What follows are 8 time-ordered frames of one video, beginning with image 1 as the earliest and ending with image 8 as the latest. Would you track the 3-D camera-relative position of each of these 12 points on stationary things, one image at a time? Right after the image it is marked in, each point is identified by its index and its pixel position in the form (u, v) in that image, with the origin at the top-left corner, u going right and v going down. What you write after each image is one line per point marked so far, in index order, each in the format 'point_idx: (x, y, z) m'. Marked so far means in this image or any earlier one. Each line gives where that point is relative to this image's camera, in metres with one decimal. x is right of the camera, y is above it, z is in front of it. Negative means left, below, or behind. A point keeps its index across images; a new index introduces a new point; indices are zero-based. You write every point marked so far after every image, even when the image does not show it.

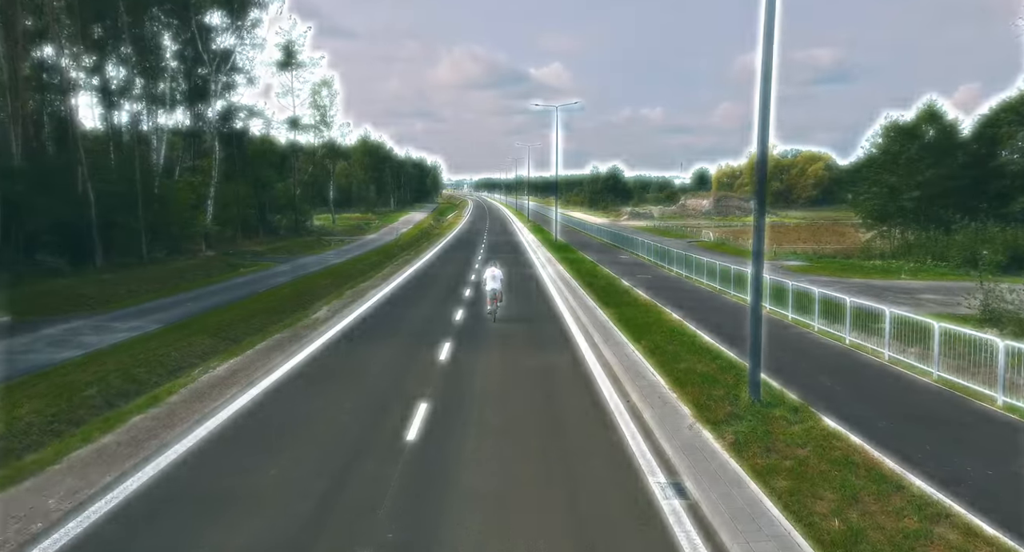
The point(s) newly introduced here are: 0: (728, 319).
0: (+6.1, -1.2, +19.7) m
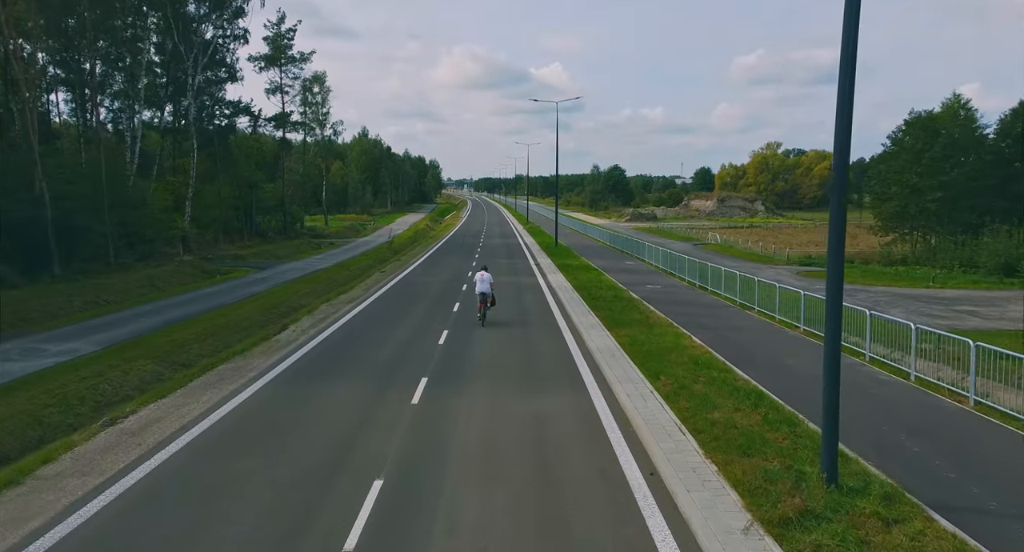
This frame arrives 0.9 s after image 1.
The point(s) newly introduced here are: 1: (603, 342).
0: (+5.9, -1.6, +16.8) m
1: (+2.2, -1.6, +16.9) m
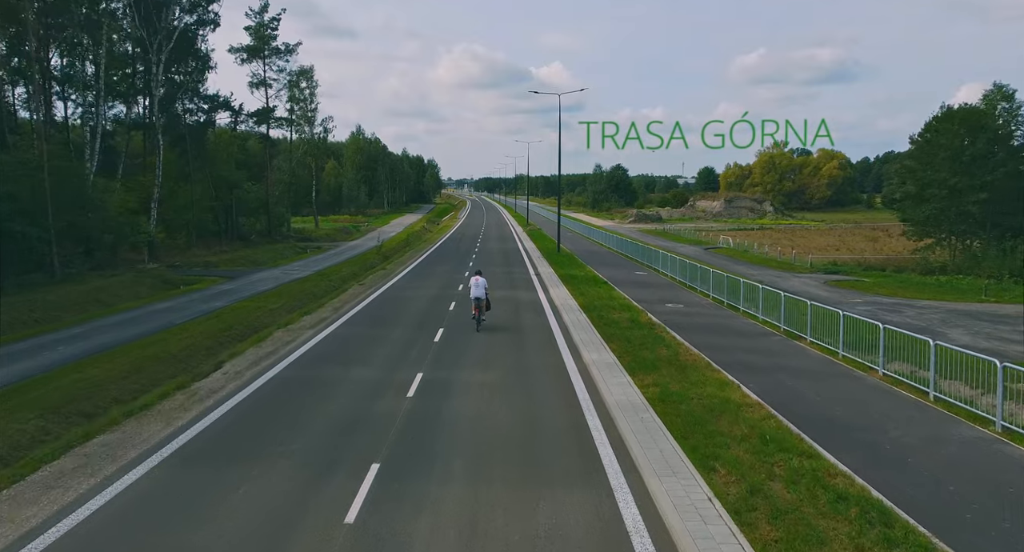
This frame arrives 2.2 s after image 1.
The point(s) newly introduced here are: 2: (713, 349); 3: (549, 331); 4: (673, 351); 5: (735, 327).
0: (+5.8, -2.1, +12.6) m
1: (+2.1, -2.1, +12.7) m
2: (+4.7, -1.7, +16.5) m
3: (+1.0, -1.6, +20.0) m
4: (+3.6, -1.7, +15.9) m
5: (+6.2, -1.4, +19.6) m
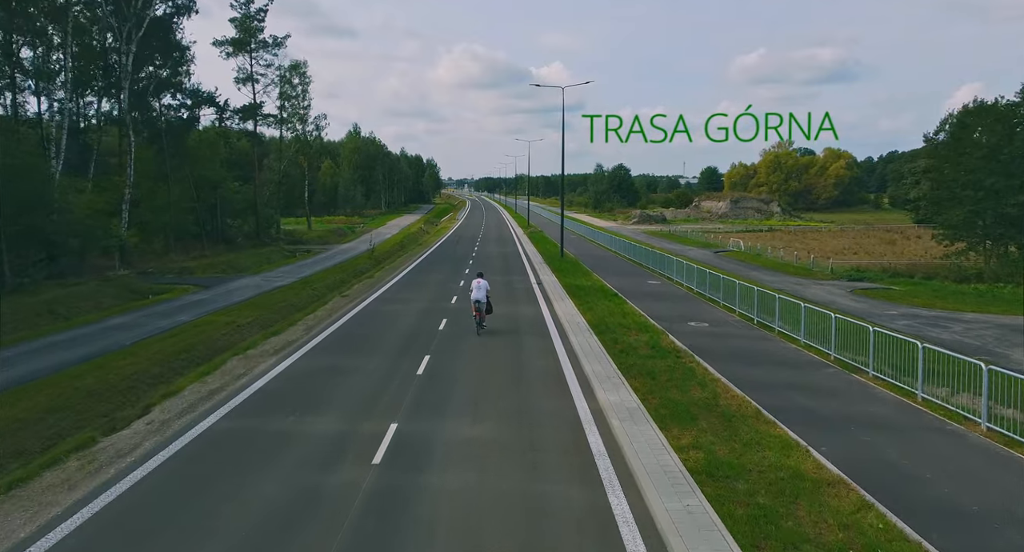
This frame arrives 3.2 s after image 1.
0: (+5.7, -2.6, +9.6) m
1: (+2.0, -2.5, +9.6) m
2: (+4.6, -2.1, +13.4) m
3: (+1.0, -2.0, +16.9) m
4: (+3.6, -2.1, +12.8) m
5: (+6.2, -1.8, +16.6) m
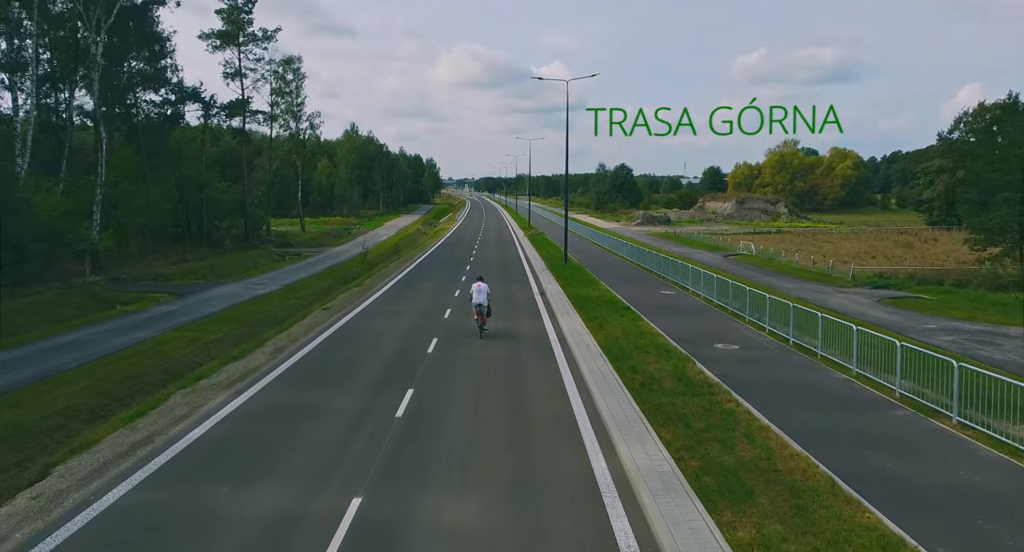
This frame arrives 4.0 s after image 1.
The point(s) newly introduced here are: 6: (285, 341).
0: (+5.7, -2.9, +6.9) m
1: (+2.0, -2.9, +6.9) m
2: (+4.6, -2.5, +10.7) m
3: (+1.0, -2.3, +14.2) m
4: (+3.6, -2.5, +10.1) m
5: (+6.1, -2.2, +13.9) m
6: (-6.2, -1.8, +19.4) m
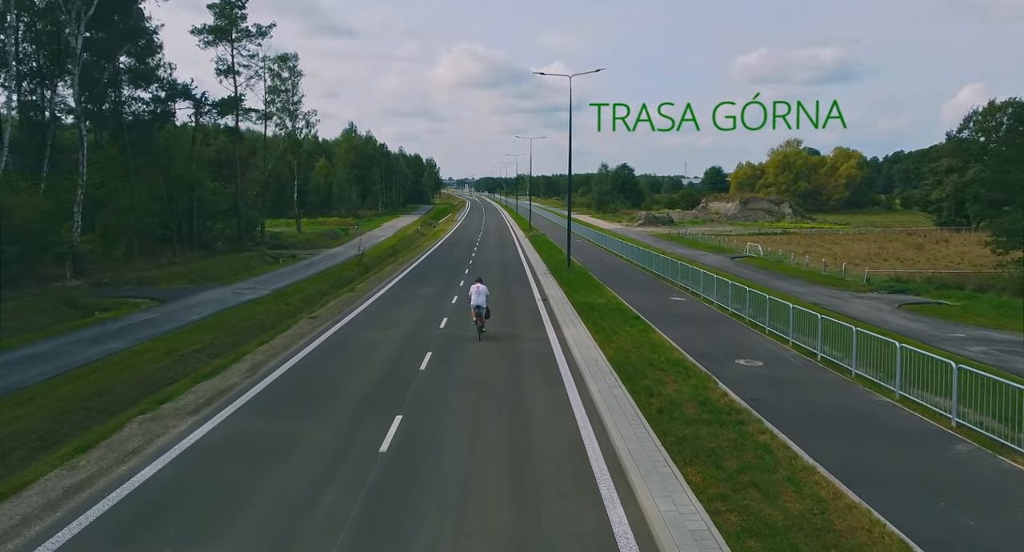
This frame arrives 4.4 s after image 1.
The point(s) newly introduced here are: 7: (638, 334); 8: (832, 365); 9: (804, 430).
0: (+5.7, -3.1, +5.3) m
1: (+2.0, -3.1, +5.3) m
2: (+4.7, -2.7, +9.1) m
3: (+1.0, -2.5, +12.6) m
4: (+3.6, -2.7, +8.5) m
5: (+6.2, -2.4, +12.2) m
6: (-6.2, -2.0, +17.8) m
7: (+3.4, -1.6, +19.3) m
8: (+7.8, -2.1, +18.0) m
9: (+4.8, -2.5, +11.7) m
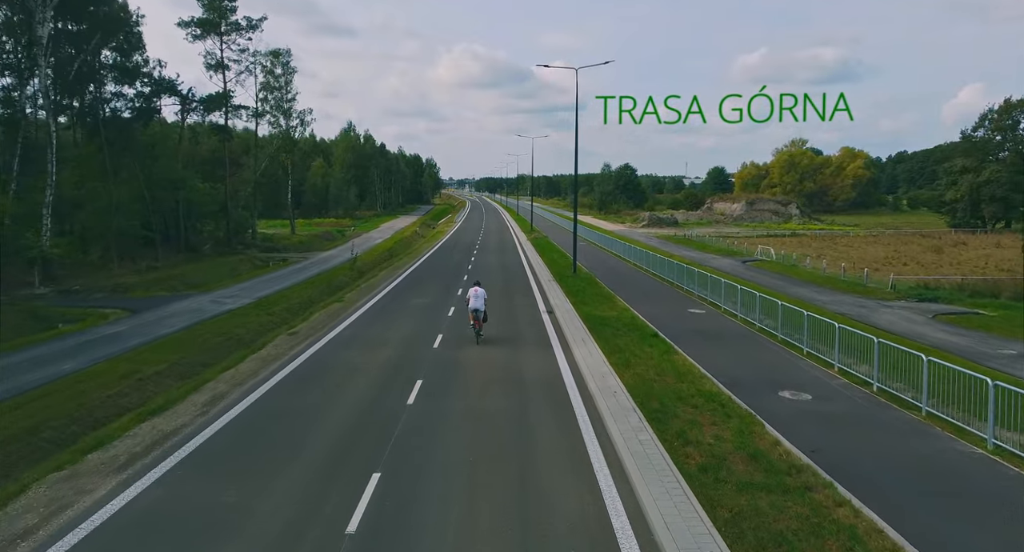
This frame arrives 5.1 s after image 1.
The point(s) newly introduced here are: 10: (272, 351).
0: (+5.8, -3.5, +2.8) m
1: (+2.1, -3.4, +2.9) m
2: (+4.7, -3.0, +6.6) m
3: (+1.1, -2.9, +10.2) m
4: (+3.7, -3.0, +6.1) m
5: (+6.2, -2.7, +9.8) m
6: (-6.1, -2.3, +15.4) m
7: (+3.5, -1.9, +16.9) m
8: (+7.9, -2.4, +15.5) m
9: (+4.9, -2.8, +9.3) m
10: (-6.5, -2.0, +18.9) m
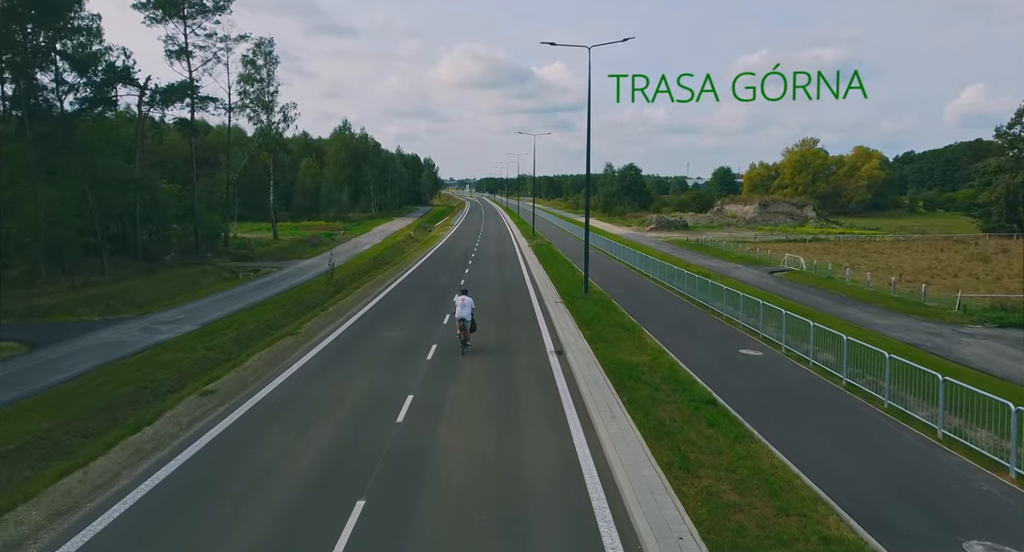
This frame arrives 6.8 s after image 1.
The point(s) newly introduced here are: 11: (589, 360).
0: (+5.7, -4.2, -2.9) m
1: (+2.0, -4.2, -2.8) m
2: (+4.7, -3.8, +1.0) m
3: (+1.0, -3.7, +4.5) m
4: (+3.6, -3.8, +0.4) m
5: (+6.2, -3.5, +4.1) m
6: (-6.2, -3.1, +9.7) m
7: (+3.5, -2.7, +11.2) m
8: (+7.9, -3.2, +9.8) m
9: (+4.8, -3.6, +3.6) m
10: (-6.5, -2.8, +13.2) m
11: (+1.9, -2.1, +17.9) m
